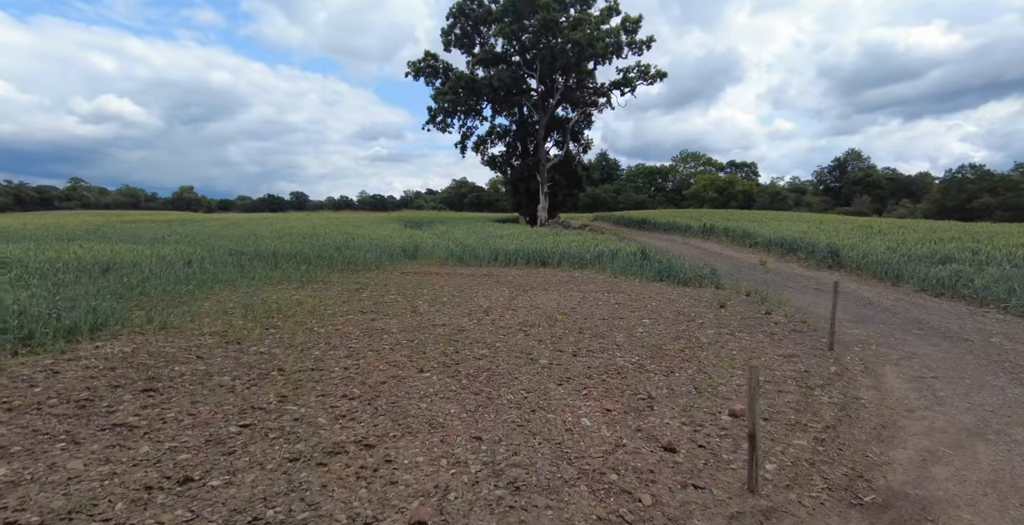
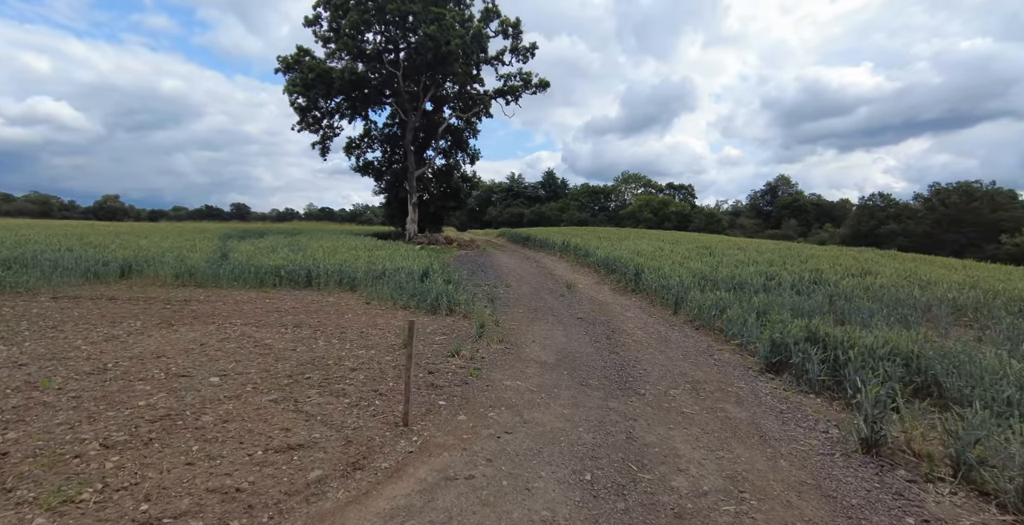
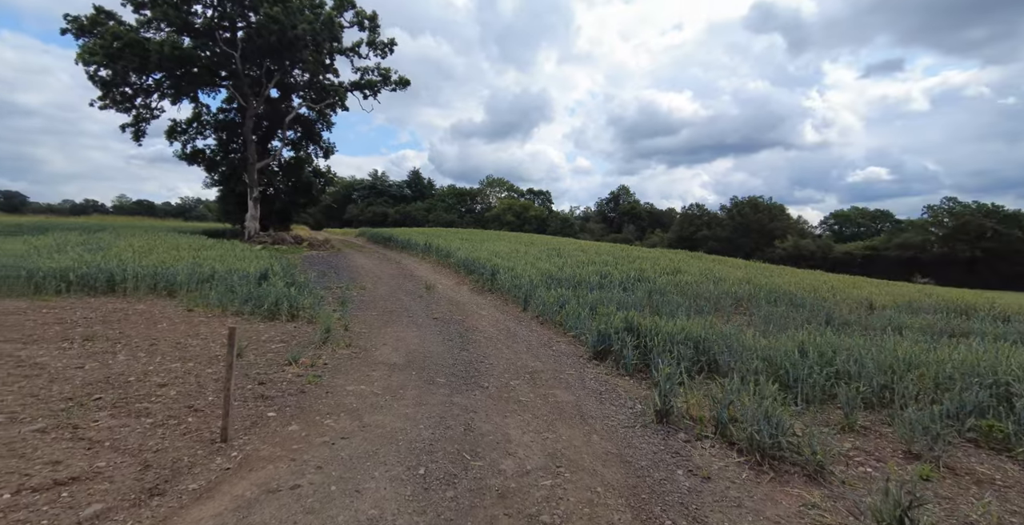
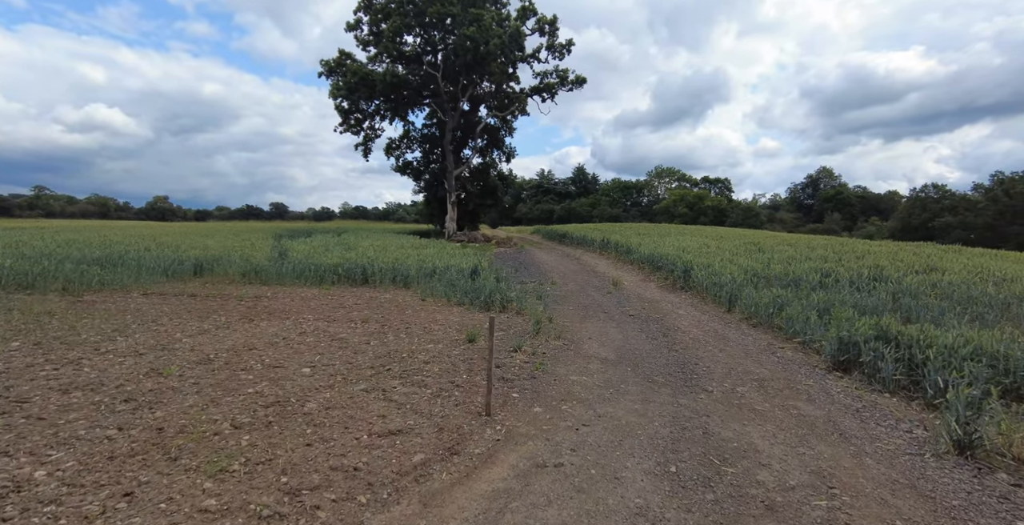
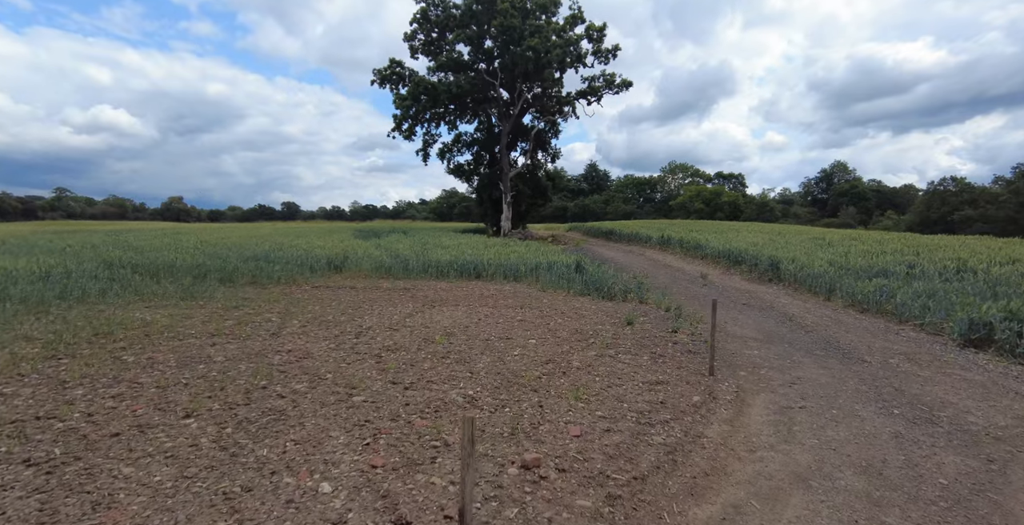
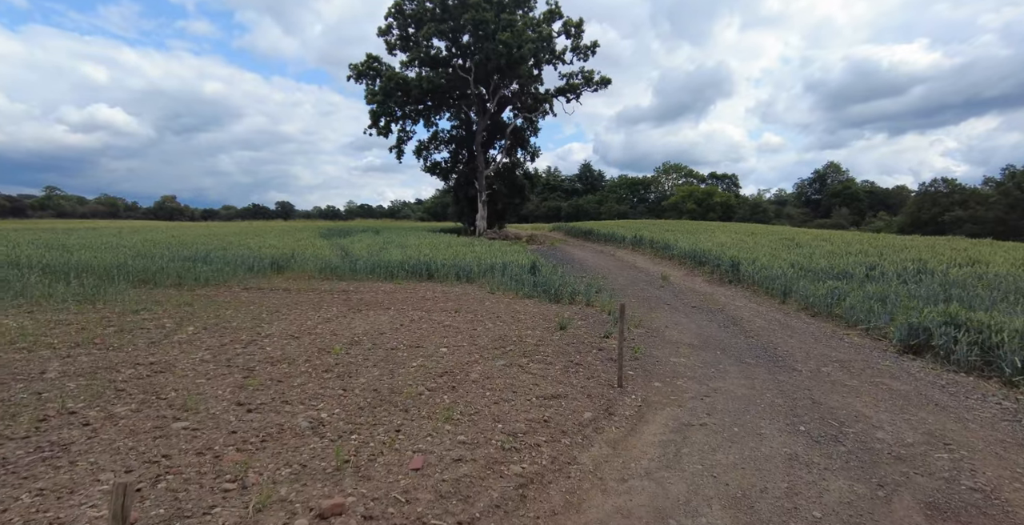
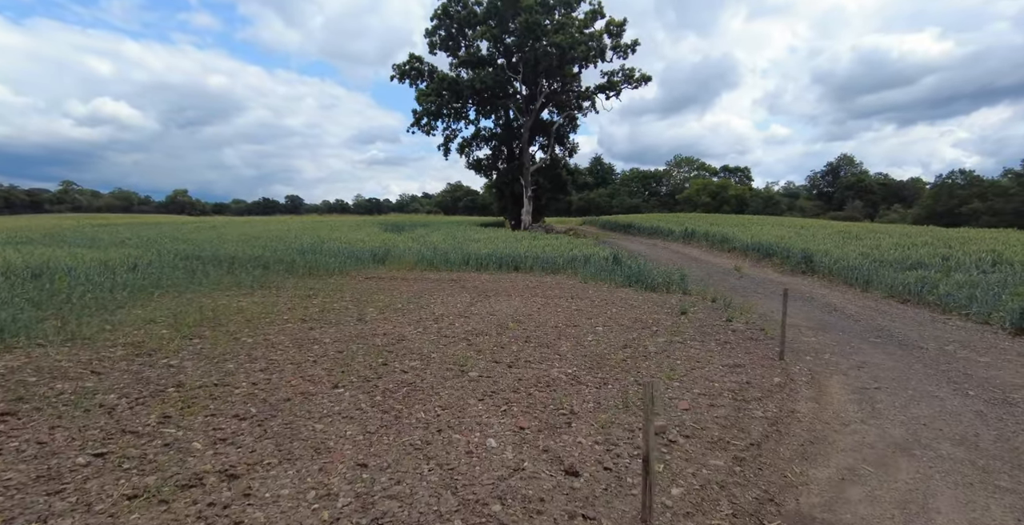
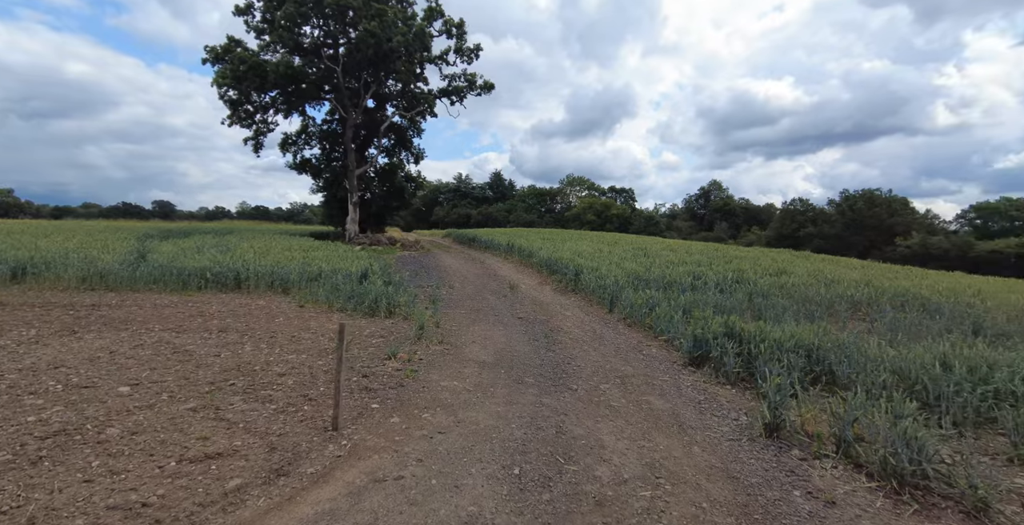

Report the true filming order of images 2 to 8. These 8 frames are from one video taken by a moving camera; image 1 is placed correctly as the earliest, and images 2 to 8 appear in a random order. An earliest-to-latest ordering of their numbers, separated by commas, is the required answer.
7, 5, 6, 4, 2, 8, 3
